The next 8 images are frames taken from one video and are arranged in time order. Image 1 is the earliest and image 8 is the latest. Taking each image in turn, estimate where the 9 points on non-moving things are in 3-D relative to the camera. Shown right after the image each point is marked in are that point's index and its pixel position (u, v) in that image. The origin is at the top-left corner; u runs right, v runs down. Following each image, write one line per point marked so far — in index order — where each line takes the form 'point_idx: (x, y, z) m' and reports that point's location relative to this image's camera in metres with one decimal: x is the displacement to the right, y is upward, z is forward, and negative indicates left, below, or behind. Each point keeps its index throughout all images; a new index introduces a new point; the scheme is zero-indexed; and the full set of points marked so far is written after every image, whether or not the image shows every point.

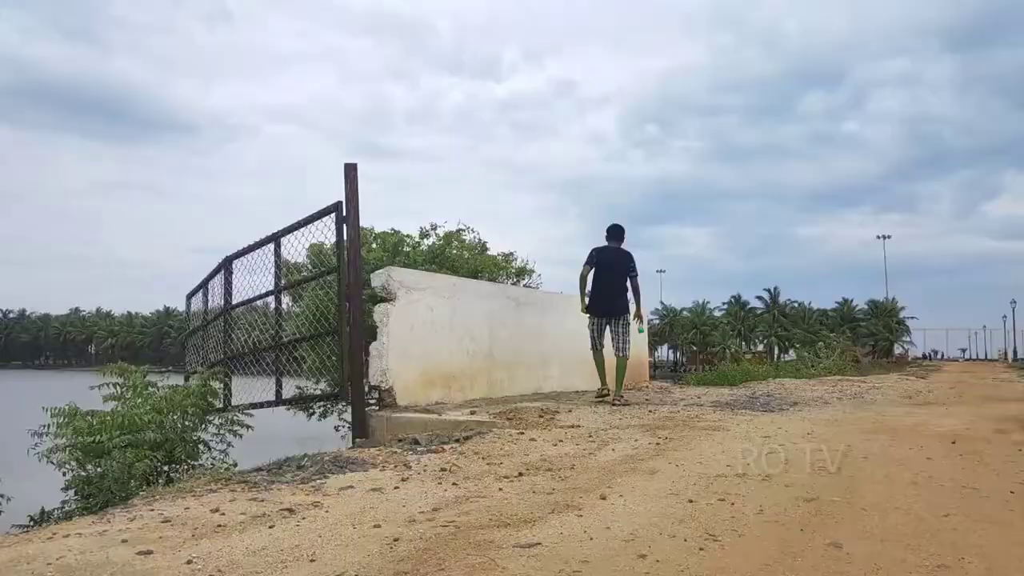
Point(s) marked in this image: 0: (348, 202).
0: (-1.3, +0.7, +6.2) m
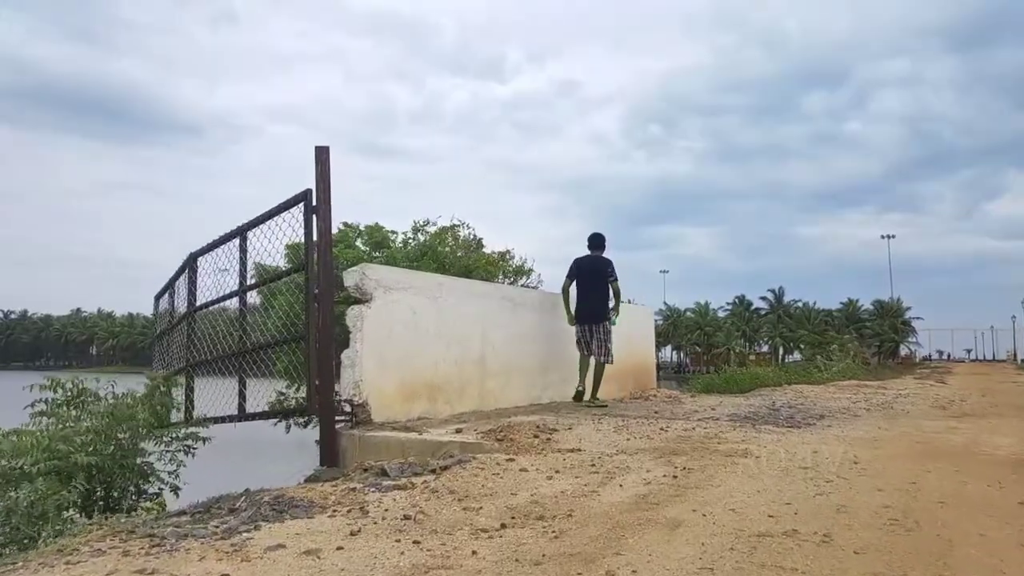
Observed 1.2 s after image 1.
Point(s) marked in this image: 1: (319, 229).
0: (-1.4, +0.7, +5.4) m
1: (-1.4, +0.4, +5.4) m
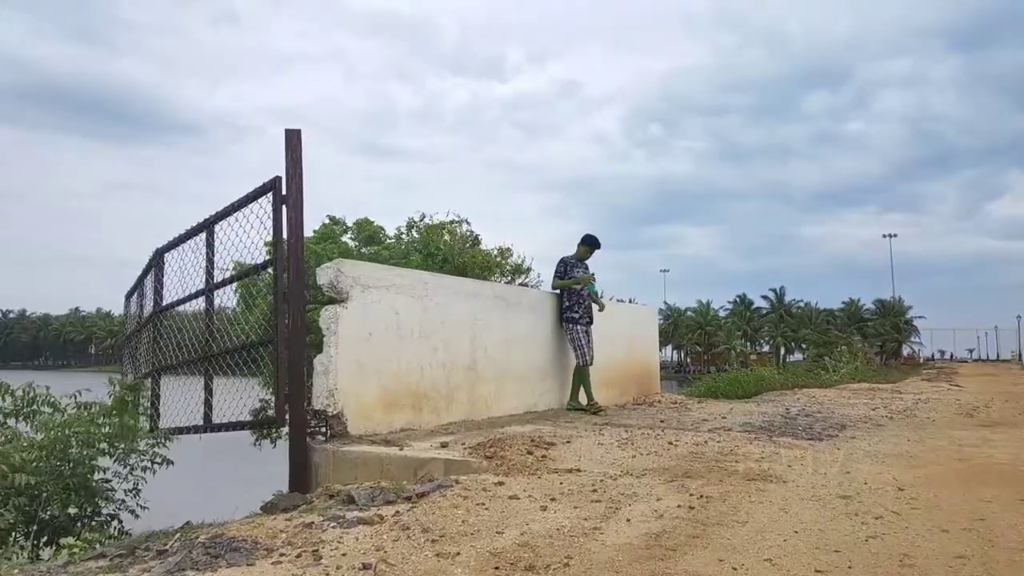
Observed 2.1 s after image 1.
0: (-1.4, +0.7, +4.9) m
1: (-1.4, +0.4, +4.9) m
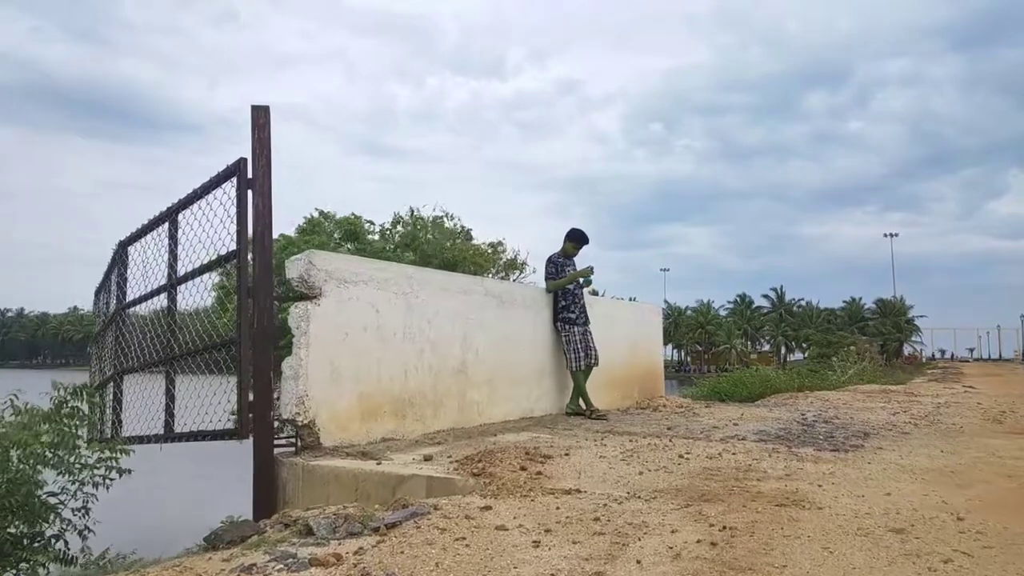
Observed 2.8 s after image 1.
0: (-1.5, +0.7, +4.4) m
1: (-1.5, +0.5, +4.3) m
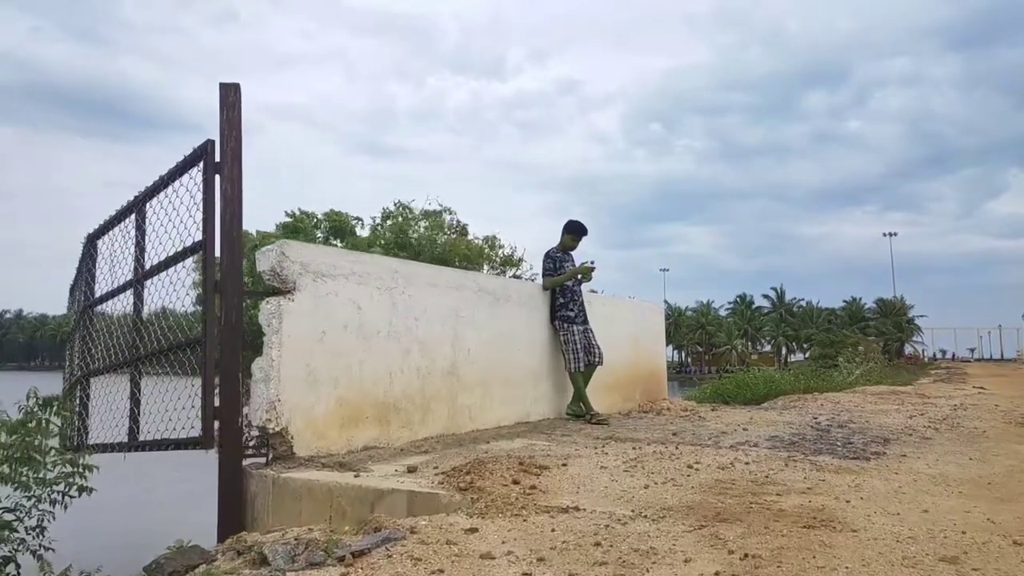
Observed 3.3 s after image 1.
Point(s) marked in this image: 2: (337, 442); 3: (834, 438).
0: (-1.5, +0.8, +4.0) m
1: (-1.5, +0.5, +4.0) m
2: (-1.0, -0.8, +4.2) m
3: (+2.2, -1.0, +5.3) m
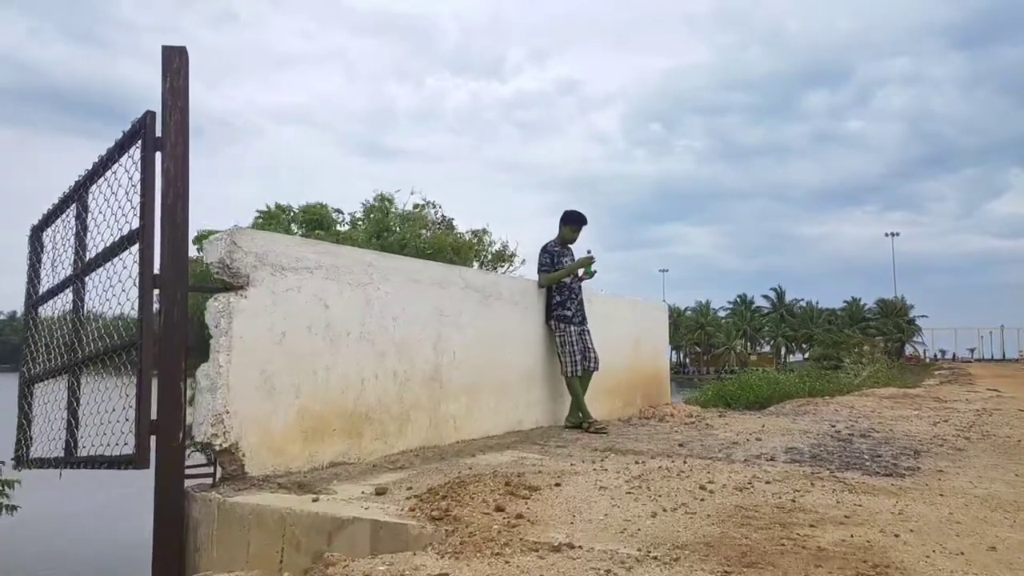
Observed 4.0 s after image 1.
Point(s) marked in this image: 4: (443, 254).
0: (-1.6, +0.8, +3.5) m
1: (-1.6, +0.5, +3.4) m
2: (-1.0, -0.8, +3.7) m
3: (+2.2, -1.0, +4.8) m
4: (-0.7, +0.4, +10.2) m
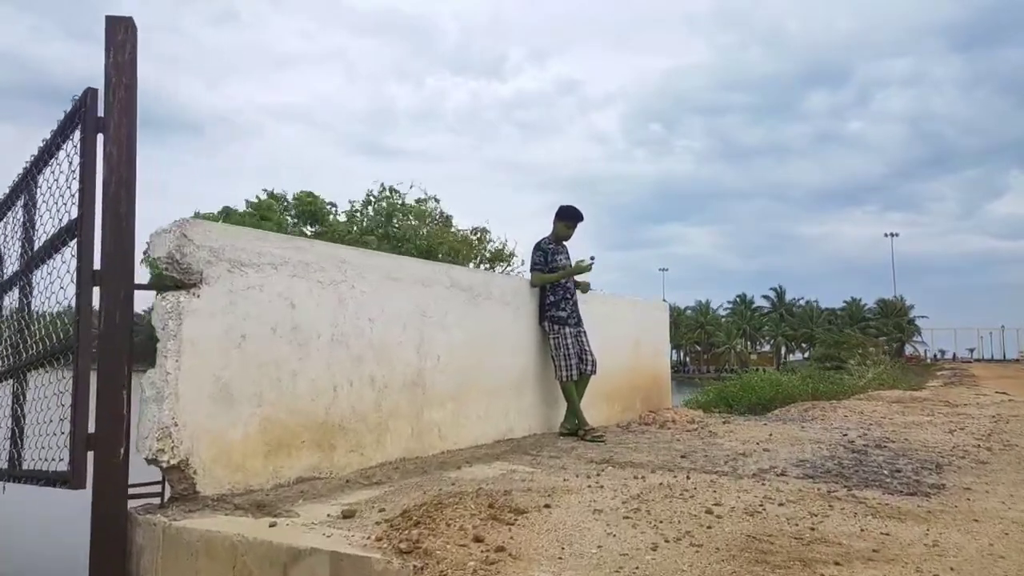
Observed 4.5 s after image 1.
0: (-1.6, +0.8, +3.1) m
1: (-1.6, +0.5, +3.1) m
2: (-1.1, -0.8, +3.3) m
3: (+2.1, -1.0, +4.4) m
4: (-0.8, +0.4, +9.8) m
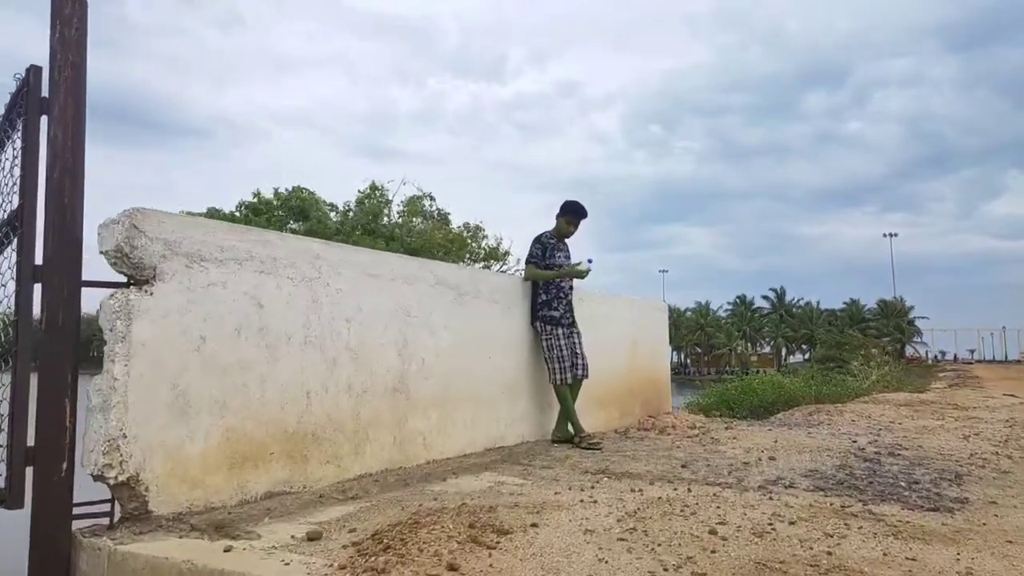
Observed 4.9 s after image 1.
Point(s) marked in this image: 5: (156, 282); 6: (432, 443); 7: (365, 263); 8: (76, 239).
0: (-1.7, +0.8, +2.8) m
1: (-1.7, +0.5, +2.8) m
2: (-1.2, -0.8, +3.1) m
3: (+2.0, -1.0, +4.1) m
4: (-0.9, +0.4, +9.5) m
5: (-1.3, 0.0, +2.9) m
6: (-0.4, -0.9, +4.3) m
7: (-0.7, +0.1, +3.9) m
8: (-1.6, +0.2, +2.8) m
